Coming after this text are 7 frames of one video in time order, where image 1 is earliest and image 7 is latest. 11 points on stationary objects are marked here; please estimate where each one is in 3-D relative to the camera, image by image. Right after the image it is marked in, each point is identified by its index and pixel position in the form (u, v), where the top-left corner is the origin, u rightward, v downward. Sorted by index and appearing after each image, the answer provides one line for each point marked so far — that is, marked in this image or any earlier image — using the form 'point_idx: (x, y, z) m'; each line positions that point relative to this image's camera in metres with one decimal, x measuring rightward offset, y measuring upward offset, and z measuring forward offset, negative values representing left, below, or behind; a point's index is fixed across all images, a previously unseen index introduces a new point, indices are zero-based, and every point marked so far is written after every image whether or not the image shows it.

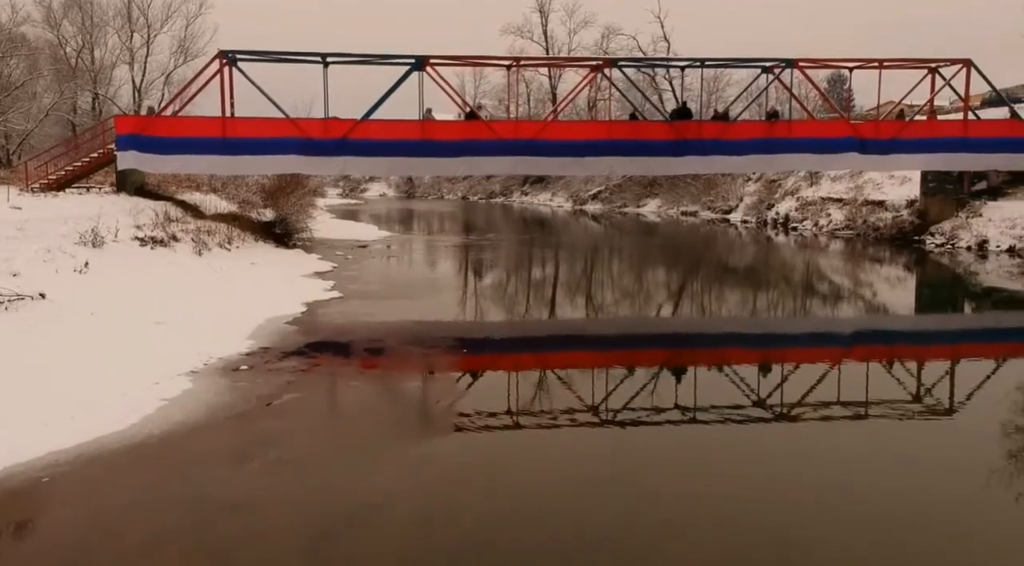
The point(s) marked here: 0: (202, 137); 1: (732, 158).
0: (-5.5, +2.6, +17.7) m
1: (+4.2, +2.4, +18.8) m
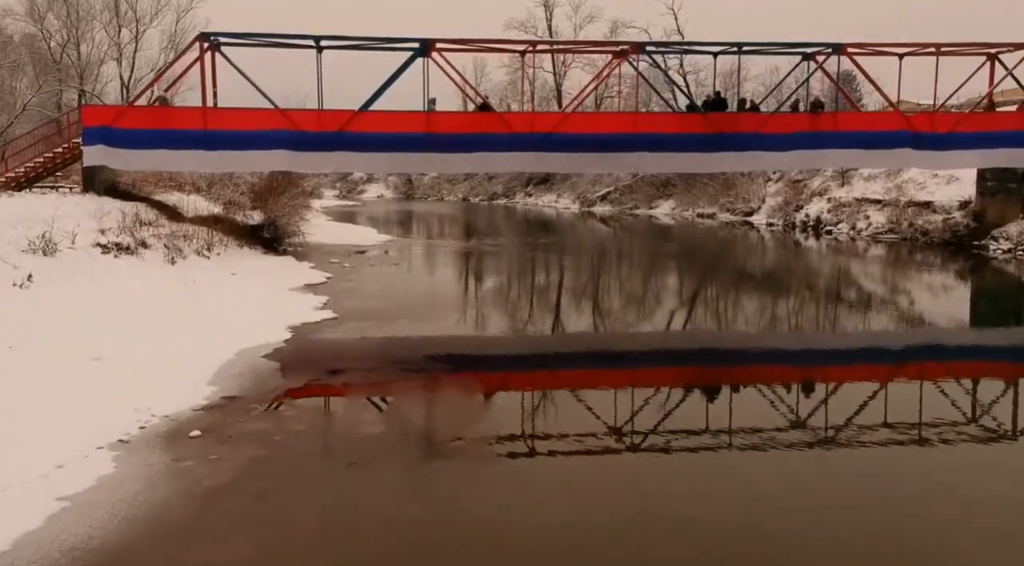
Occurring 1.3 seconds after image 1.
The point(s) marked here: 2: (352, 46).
0: (-5.3, +2.5, +15.7) m
1: (+4.5, +2.2, +16.9) m
2: (-2.7, +4.0, +16.8) m
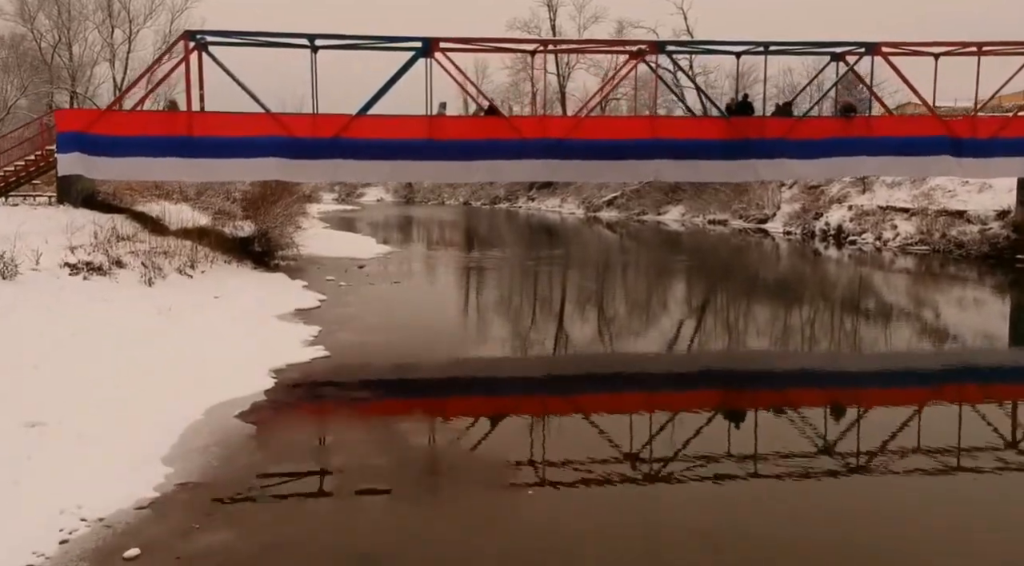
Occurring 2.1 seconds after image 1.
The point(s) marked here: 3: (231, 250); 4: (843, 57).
0: (-5.1, +2.2, +14.5) m
1: (+4.6, +1.9, +15.7) m
2: (-2.6, +3.8, +15.6) m
3: (-5.4, +0.5, +18.7) m
4: (+5.6, +3.8, +16.7) m
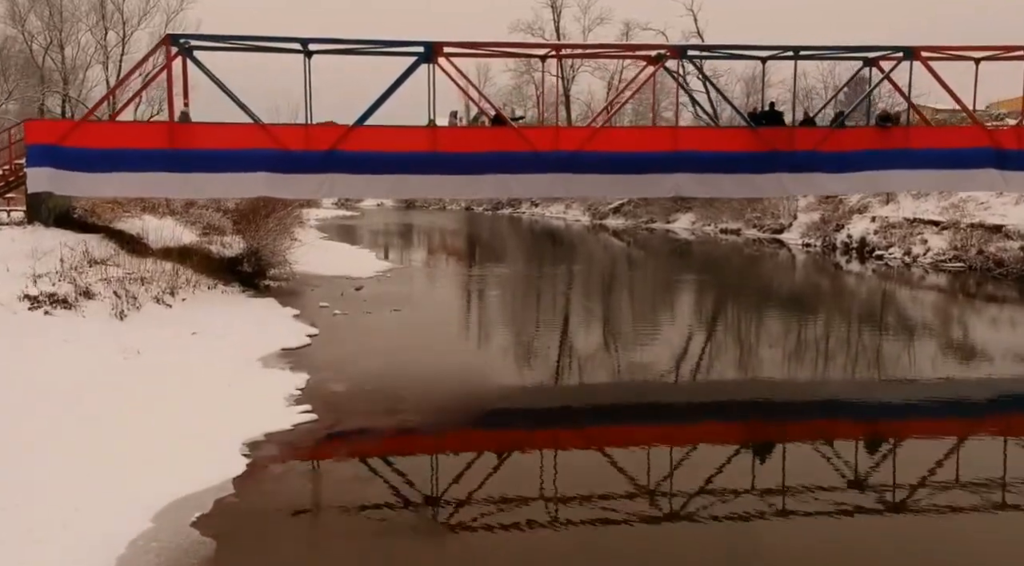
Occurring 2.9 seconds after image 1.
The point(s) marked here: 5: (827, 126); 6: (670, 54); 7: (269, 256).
0: (-5.0, +1.8, +13.4) m
1: (+4.7, +1.6, +14.6) m
2: (-2.4, +3.4, +14.5) m
3: (-5.3, +0.2, +17.5) m
4: (+5.8, +3.5, +15.5) m
5: (+4.6, +2.3, +14.5) m
6: (+2.3, +3.4, +14.4) m
7: (-4.5, +0.5, +18.5) m
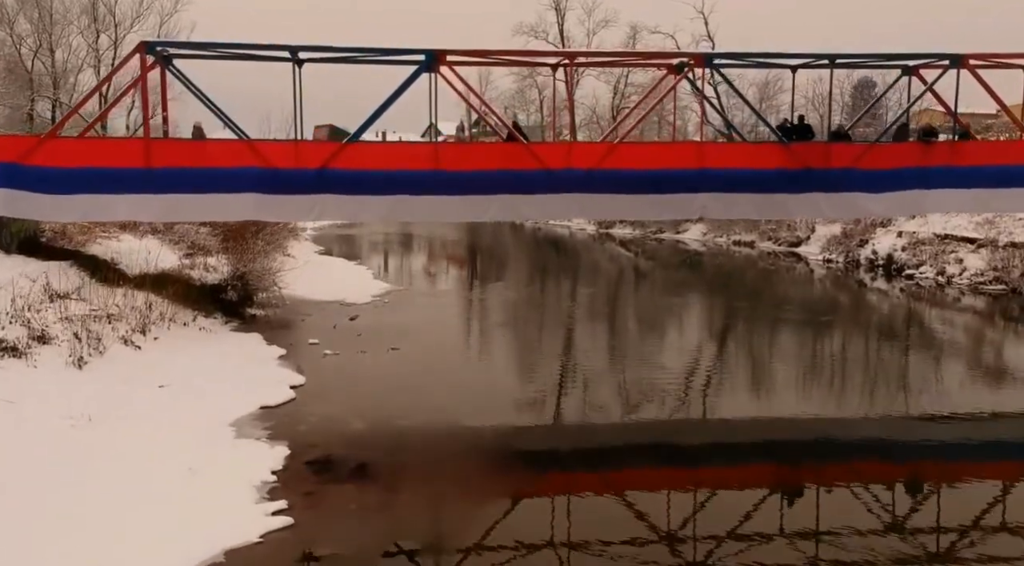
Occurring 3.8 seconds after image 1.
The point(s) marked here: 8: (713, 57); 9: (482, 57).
0: (-4.9, +1.4, +12.1) m
1: (+4.9, +1.2, +13.3) m
2: (-2.3, +3.0, +13.2) m
3: (-5.2, -0.2, +16.3) m
4: (+5.9, +3.1, +14.3) m
5: (+4.8, +1.9, +13.3) m
6: (+2.4, +3.0, +13.2) m
7: (-4.4, +0.1, +17.2) m
8: (+2.7, +3.0, +13.1) m
9: (-0.4, +3.0, +12.8) m
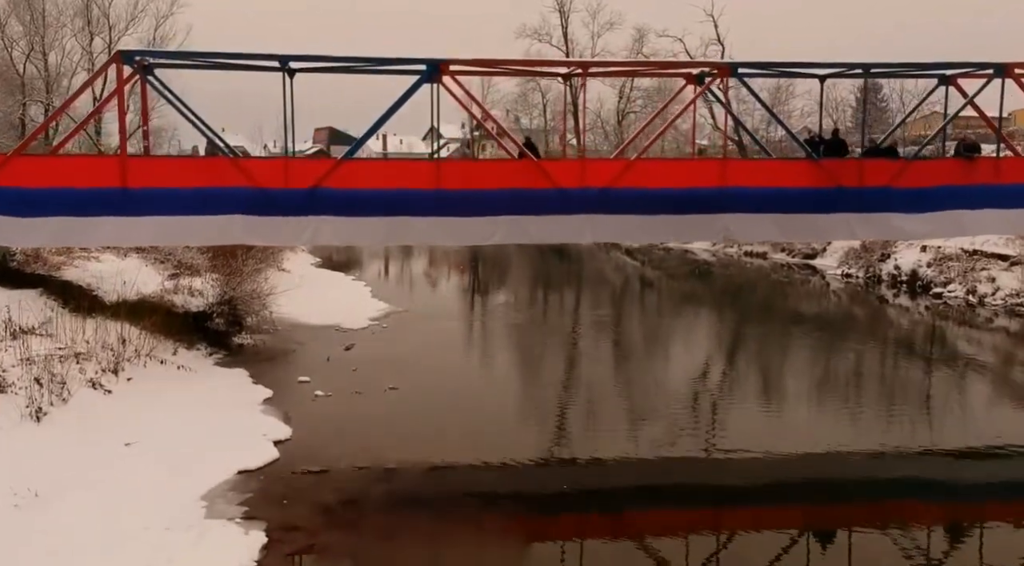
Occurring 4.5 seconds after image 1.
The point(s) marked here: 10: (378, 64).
0: (-4.8, +1.1, +11.2) m
1: (+5.0, +0.8, +12.3) m
2: (-2.2, +2.7, +12.2) m
3: (-5.1, -0.6, +15.3) m
4: (+6.0, +2.7, +13.3) m
5: (+4.9, +1.6, +12.3) m
6: (+2.5, +2.6, +12.2) m
7: (-4.3, -0.2, +16.3) m
8: (+2.8, +2.7, +12.1) m
9: (-0.3, +2.6, +11.9) m
10: (-1.6, +2.6, +11.6) m
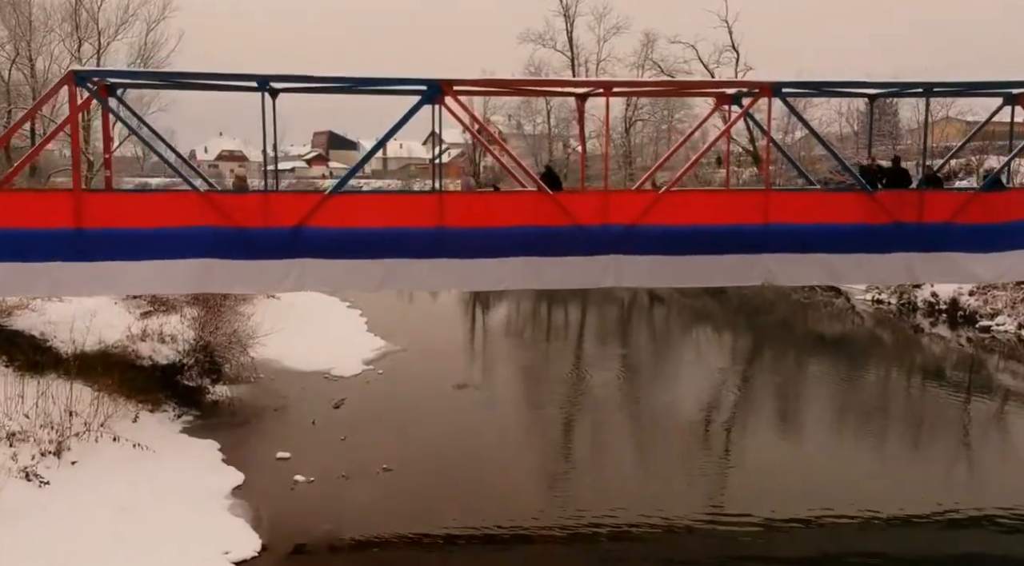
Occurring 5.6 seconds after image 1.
0: (-4.6, +0.6, +9.7) m
1: (+5.1, +0.3, +10.8) m
2: (-2.1, +2.1, +10.8) m
3: (-4.9, -1.1, +13.8) m
4: (+6.1, +2.2, +11.8) m
5: (+5.0, +1.0, +10.8) m
6: (+2.7, +2.1, +10.7) m
7: (-4.2, -0.8, +14.8) m
8: (+2.9, +2.1, +10.6) m
9: (-0.2, +2.1, +10.4) m
10: (-1.4, +2.0, +10.1) m
